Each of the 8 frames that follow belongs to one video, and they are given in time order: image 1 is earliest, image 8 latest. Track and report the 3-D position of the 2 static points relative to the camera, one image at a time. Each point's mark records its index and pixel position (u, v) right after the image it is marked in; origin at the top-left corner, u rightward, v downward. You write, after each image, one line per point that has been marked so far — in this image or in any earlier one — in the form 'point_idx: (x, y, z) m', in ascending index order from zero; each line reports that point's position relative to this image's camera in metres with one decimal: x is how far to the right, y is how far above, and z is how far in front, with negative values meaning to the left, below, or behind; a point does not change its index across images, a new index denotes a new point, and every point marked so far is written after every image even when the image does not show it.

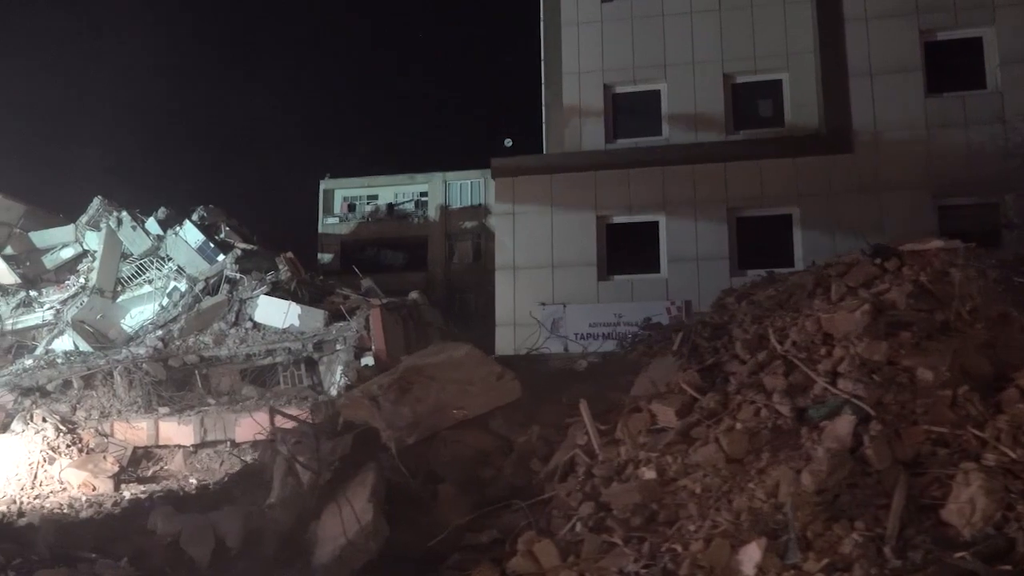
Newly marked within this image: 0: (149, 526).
0: (-2.4, -1.6, +7.2) m
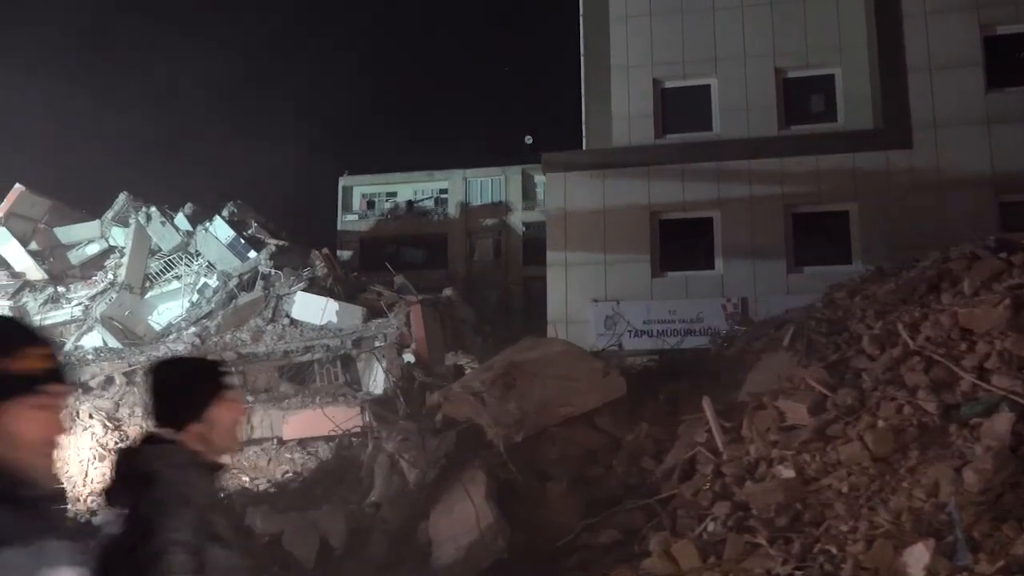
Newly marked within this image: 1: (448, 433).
0: (-1.7, -1.5, +7.1) m
1: (-0.4, -0.9, +7.0) m
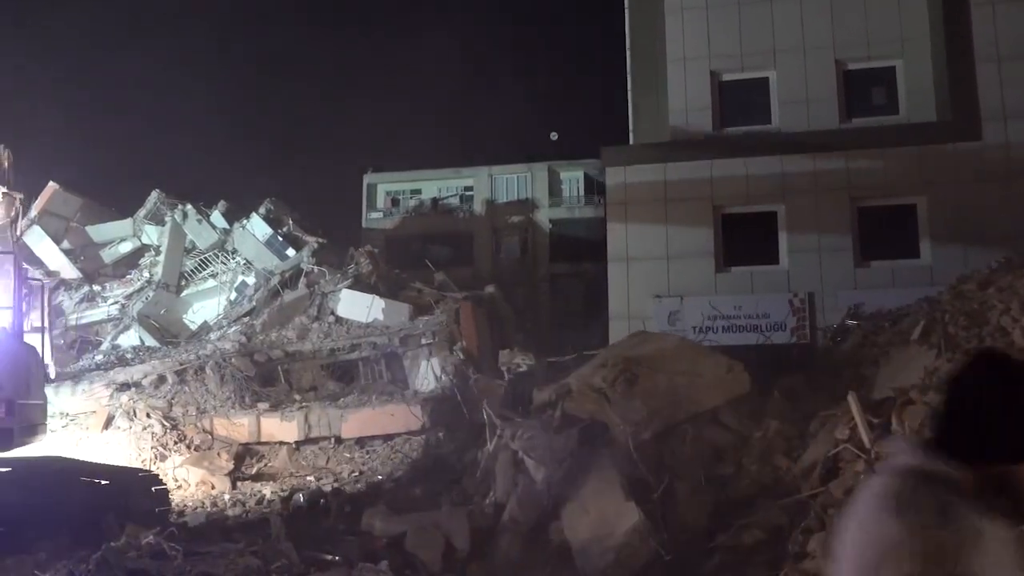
0: (-0.9, -1.5, +6.9) m
1: (+0.4, -0.9, +6.8) m
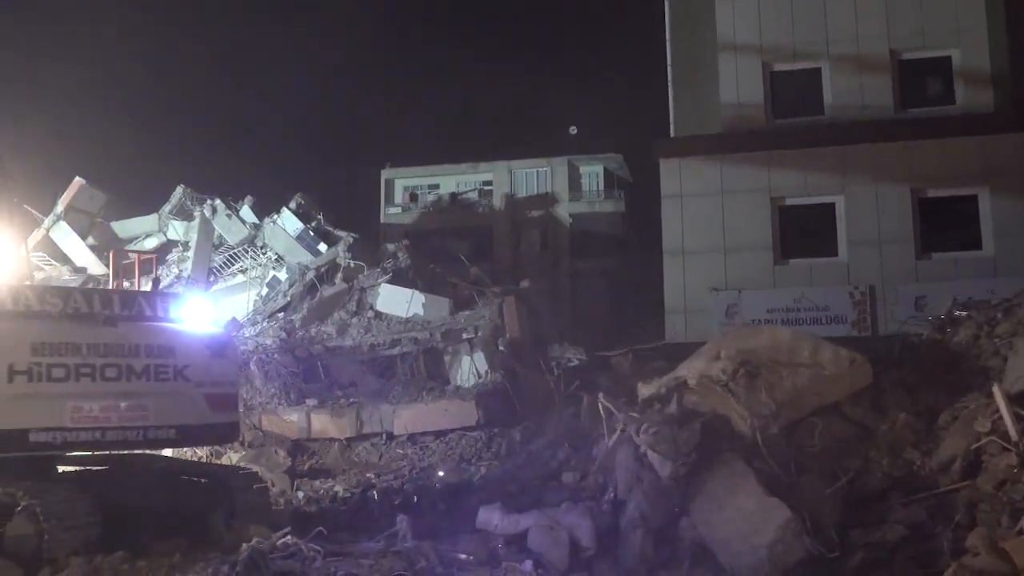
0: (-0.2, -1.5, +6.7) m
1: (+1.1, -0.8, +6.6) m
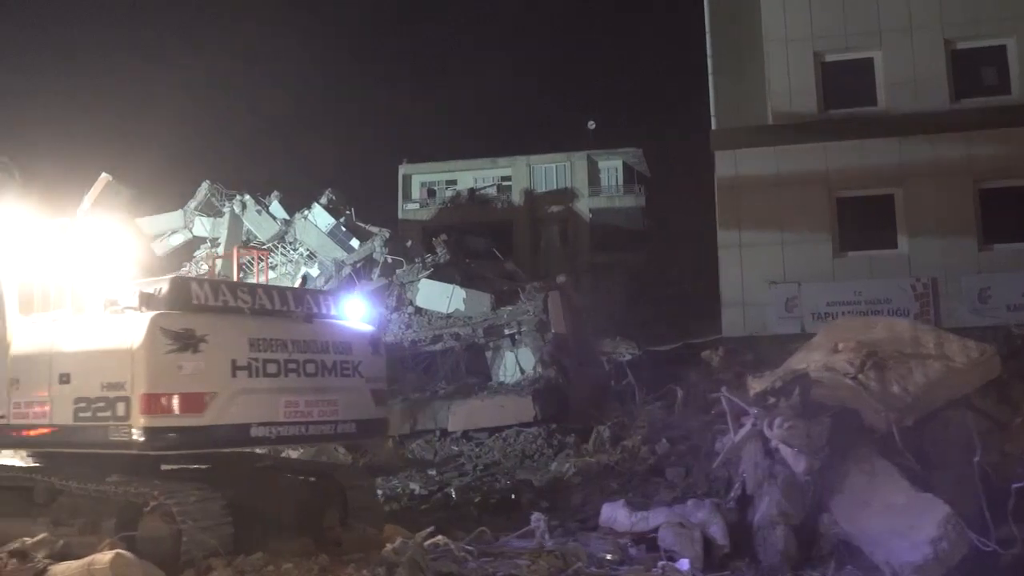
0: (+0.6, -1.4, +6.5) m
1: (+1.8, -0.8, +6.4) m
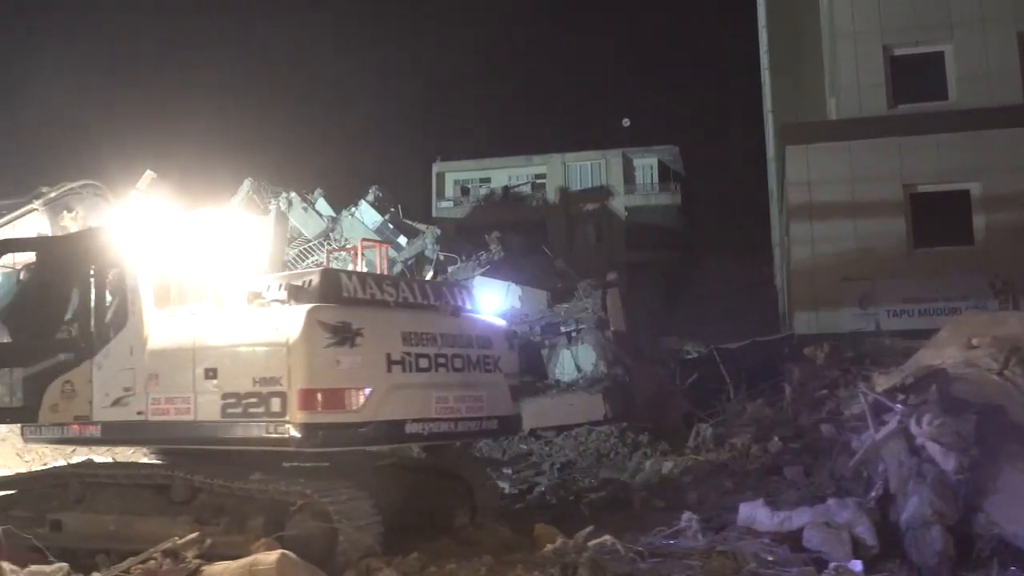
0: (+1.4, -1.4, +6.3) m
1: (+2.6, -0.7, +6.3) m
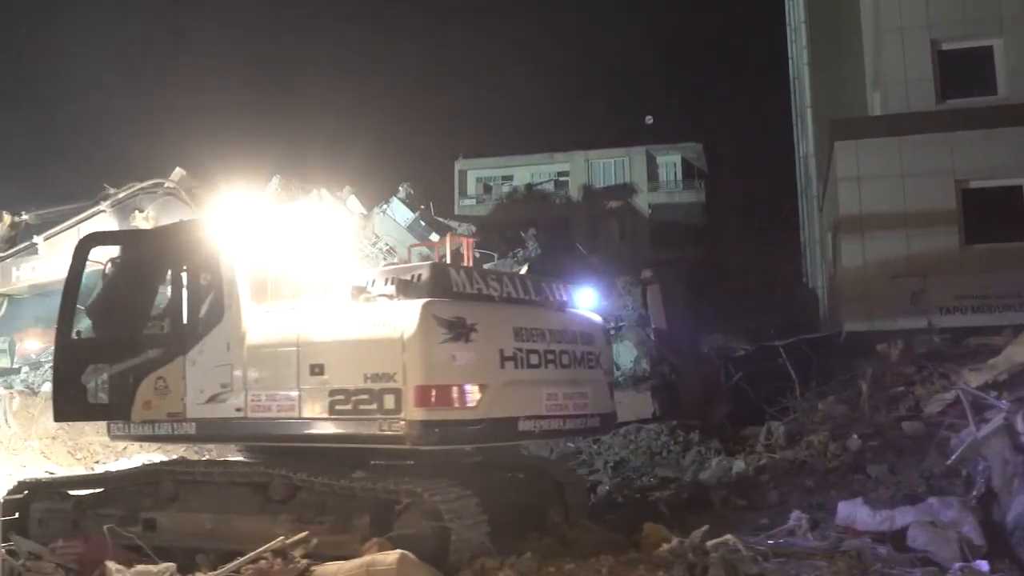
0: (+1.9, -1.3, +6.2) m
1: (+3.2, -0.7, +6.1) m
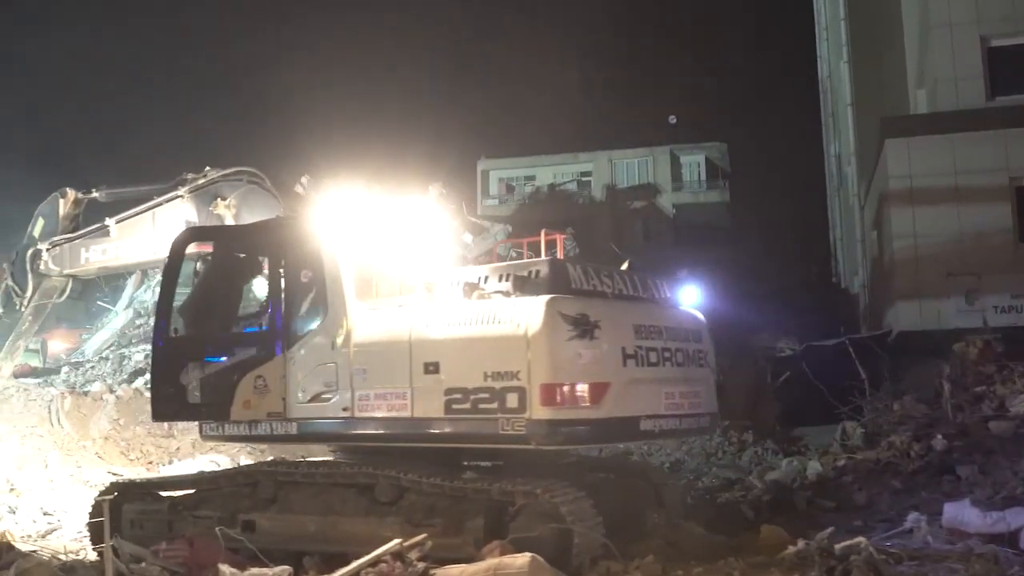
0: (+2.5, -1.3, +6.1) m
1: (+3.7, -0.7, +6.0) m
